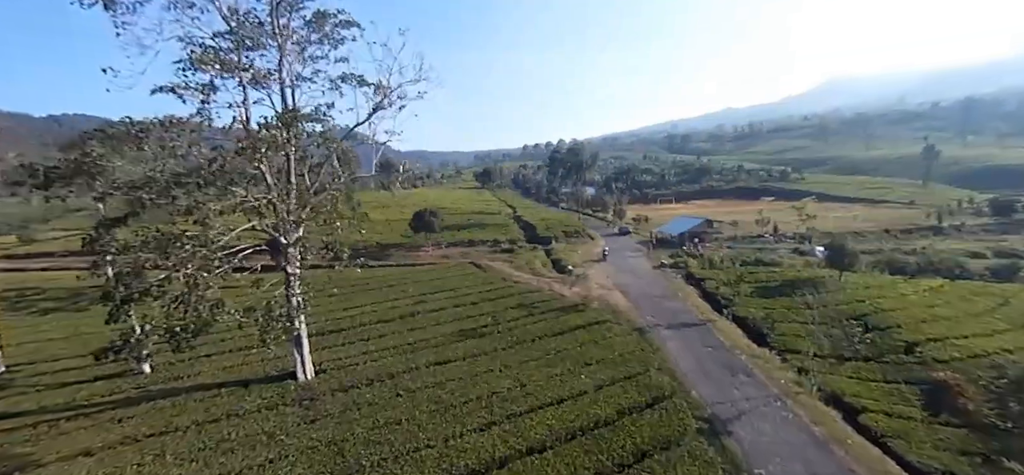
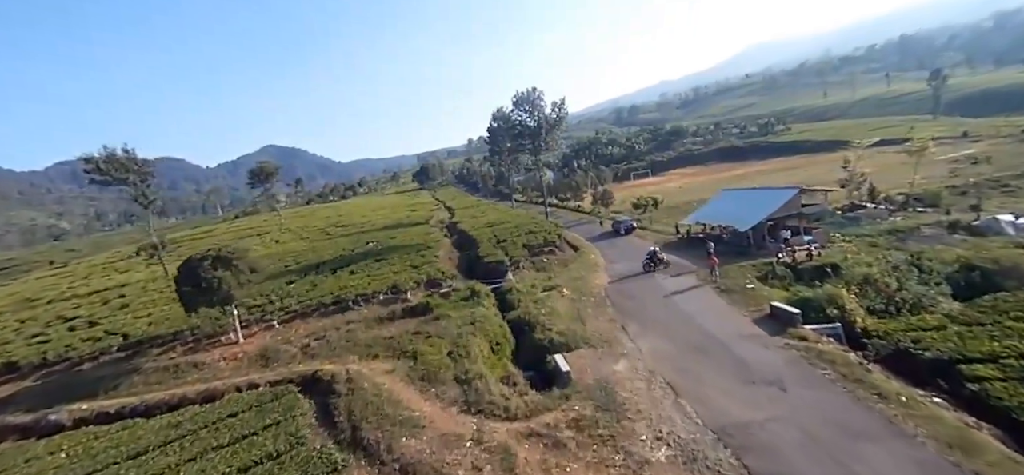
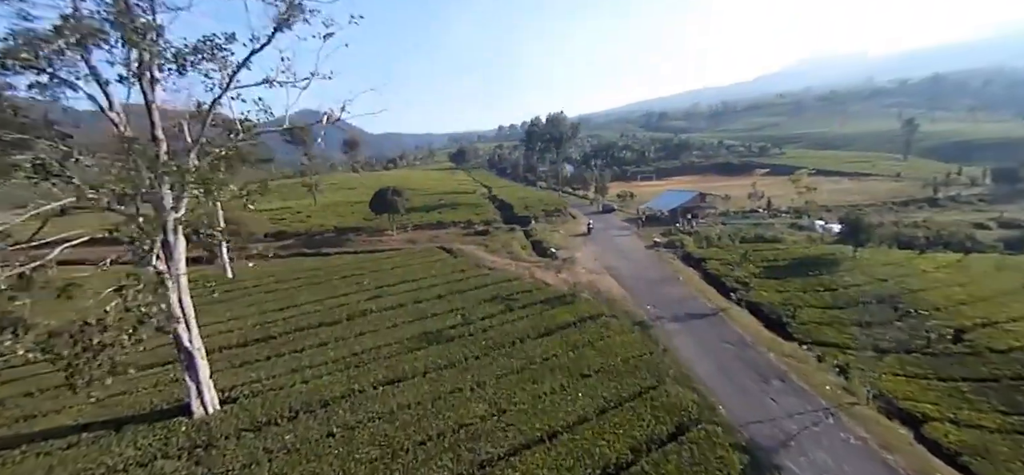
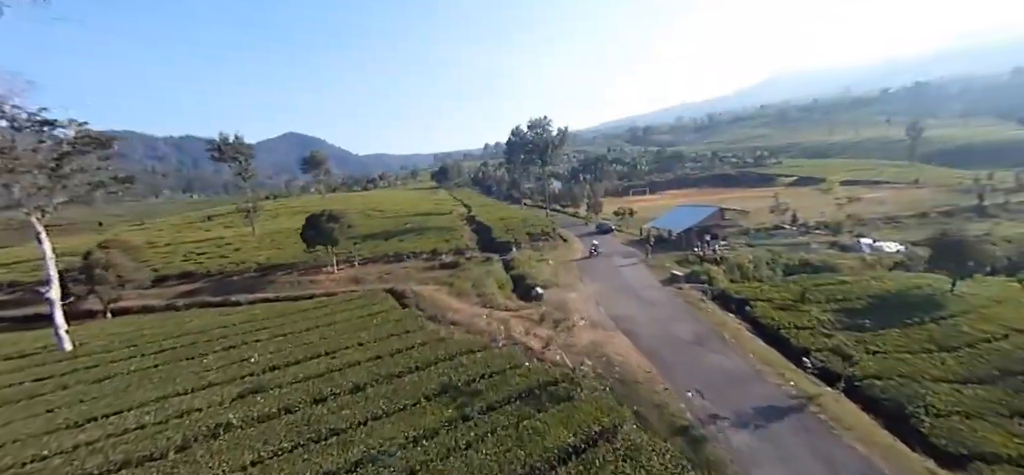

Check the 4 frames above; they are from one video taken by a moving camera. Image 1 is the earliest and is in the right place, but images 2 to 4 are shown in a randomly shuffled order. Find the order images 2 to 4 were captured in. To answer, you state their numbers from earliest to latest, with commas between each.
3, 4, 2
